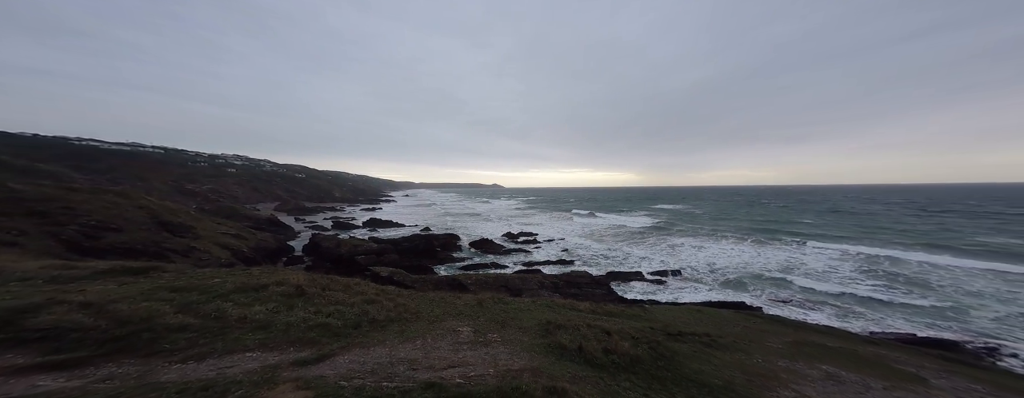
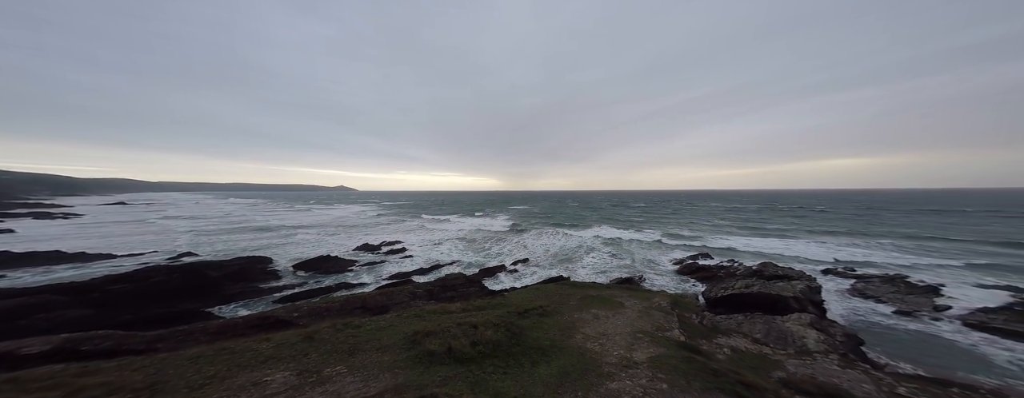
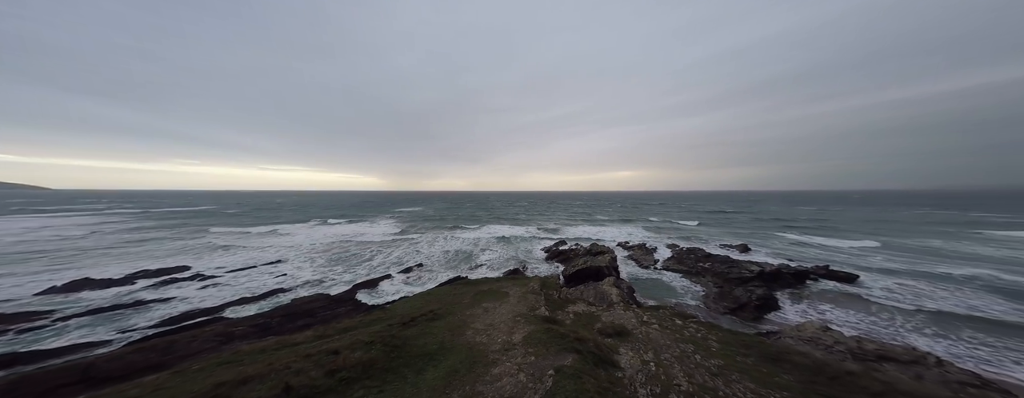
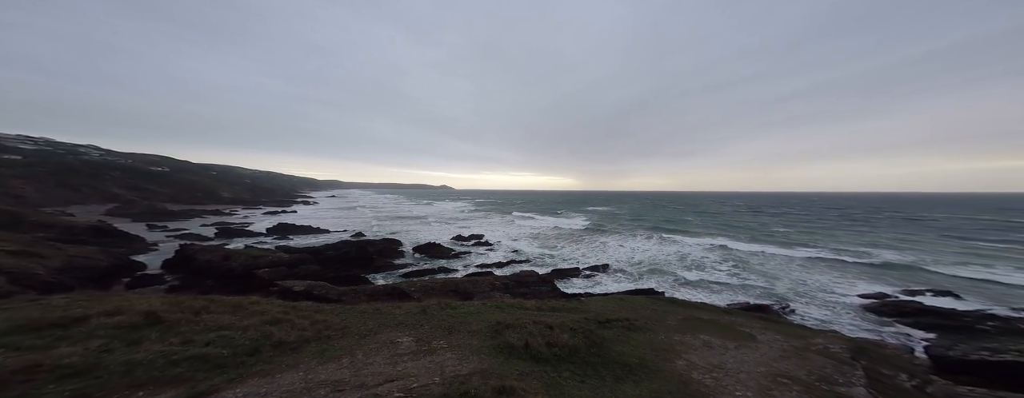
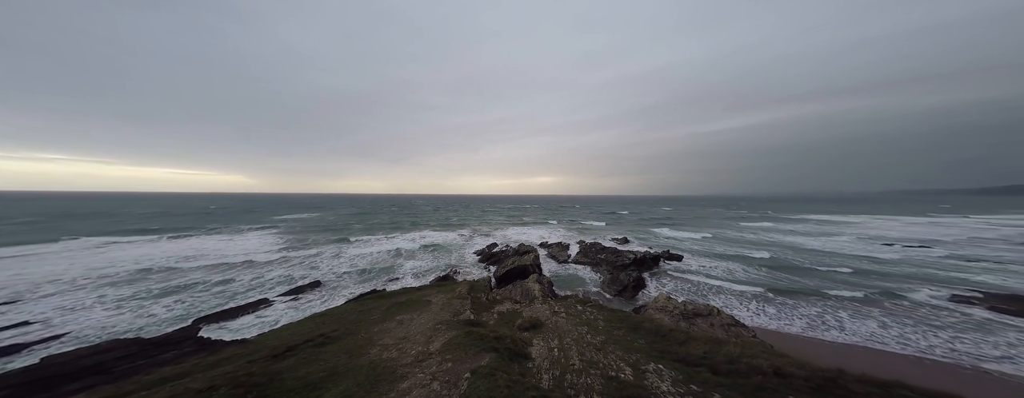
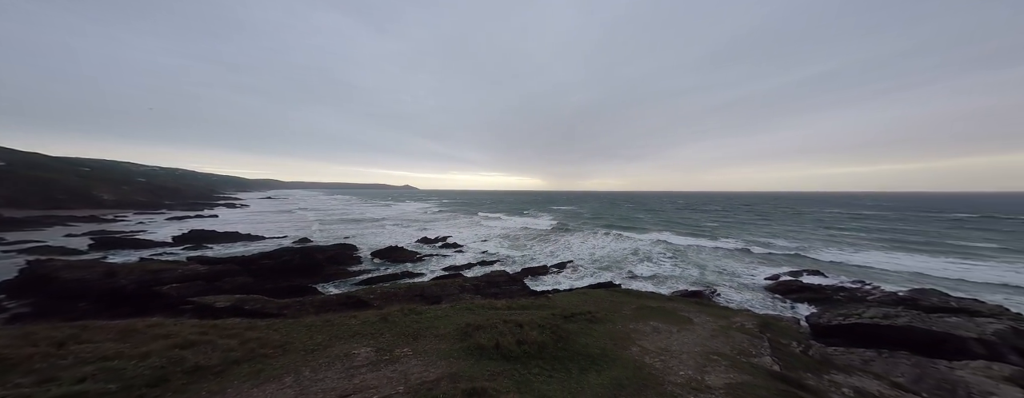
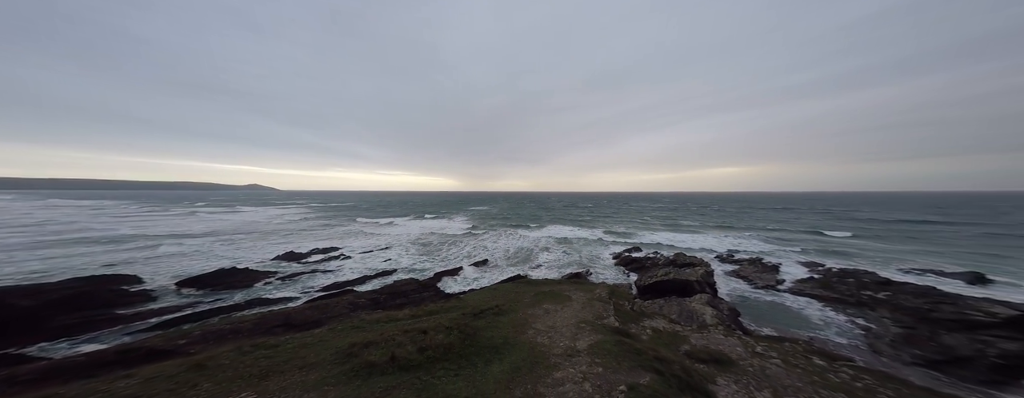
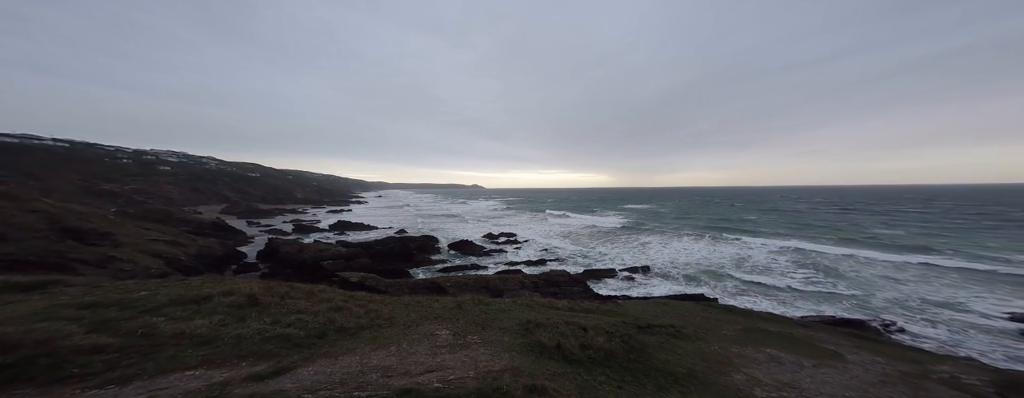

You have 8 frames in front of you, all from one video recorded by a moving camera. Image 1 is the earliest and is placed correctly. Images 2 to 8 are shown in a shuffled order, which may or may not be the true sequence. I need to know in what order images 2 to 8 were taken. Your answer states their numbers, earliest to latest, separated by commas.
8, 4, 6, 2, 7, 3, 5
